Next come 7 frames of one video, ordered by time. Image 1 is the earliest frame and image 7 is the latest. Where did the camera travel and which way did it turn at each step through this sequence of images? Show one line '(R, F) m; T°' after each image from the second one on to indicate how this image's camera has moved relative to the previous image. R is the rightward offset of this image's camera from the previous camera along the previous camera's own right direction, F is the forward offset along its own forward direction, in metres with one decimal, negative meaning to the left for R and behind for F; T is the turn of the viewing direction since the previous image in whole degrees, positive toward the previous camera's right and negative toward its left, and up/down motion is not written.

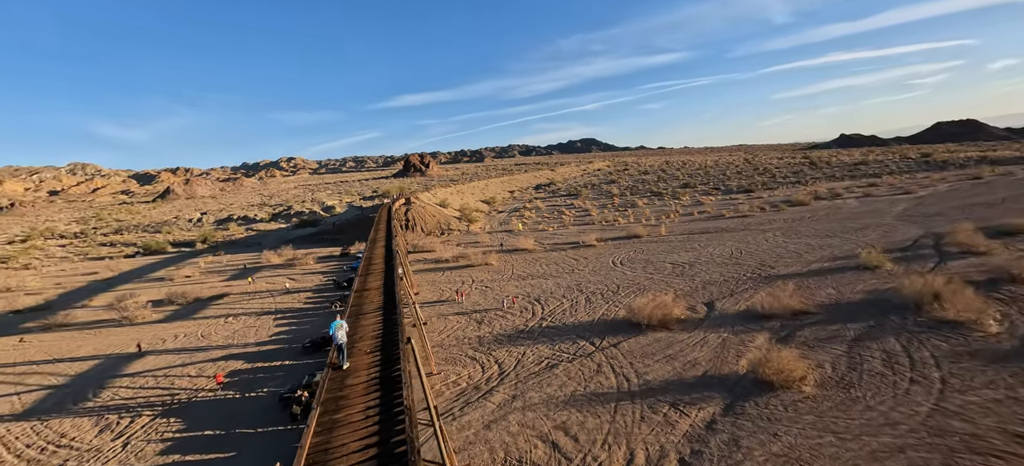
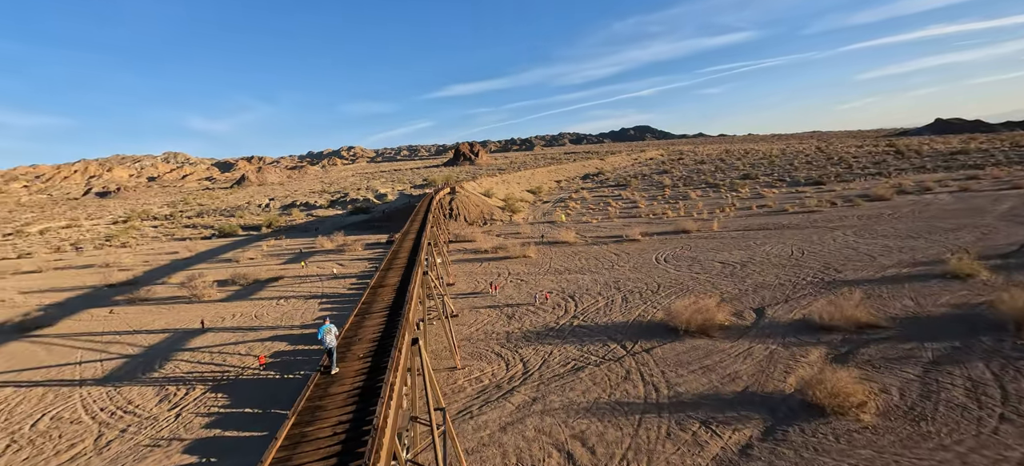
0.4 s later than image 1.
(+0.9, +0.6) m; -7°
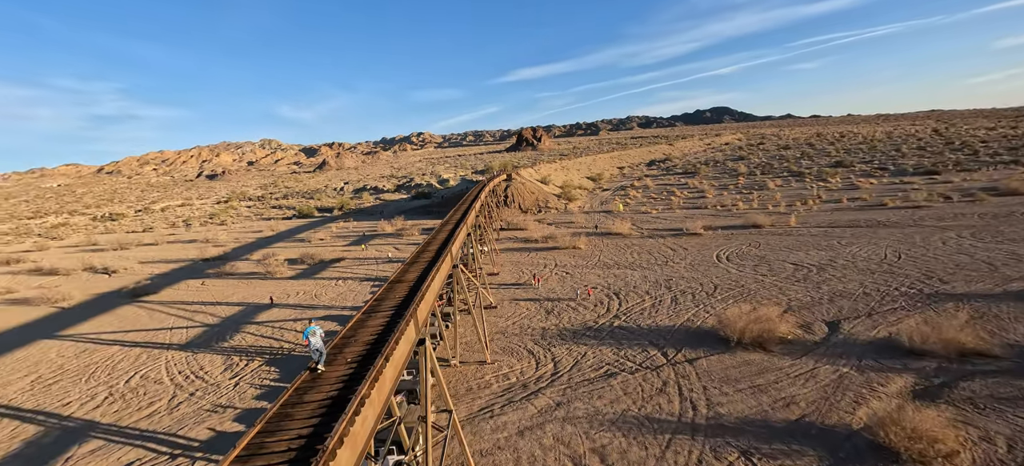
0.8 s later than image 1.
(+1.1, +0.8) m; -9°
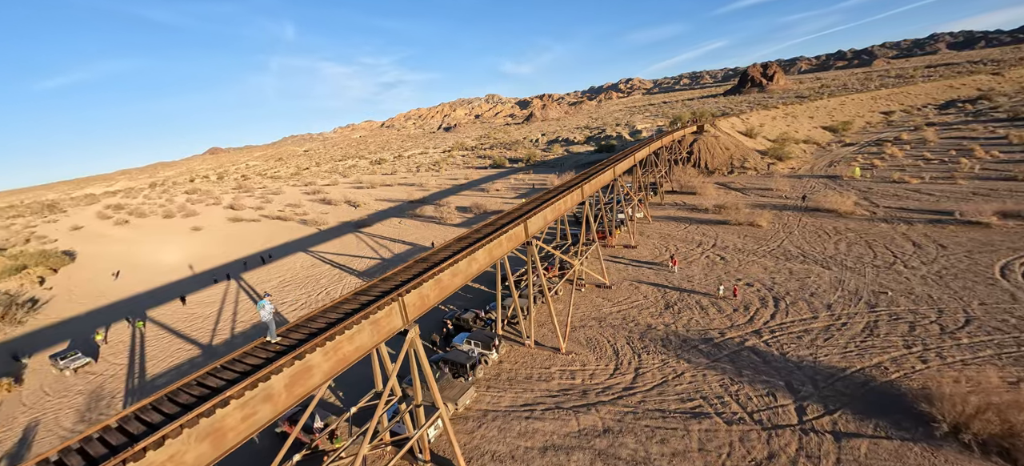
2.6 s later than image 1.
(+3.7, +3.2) m; -28°
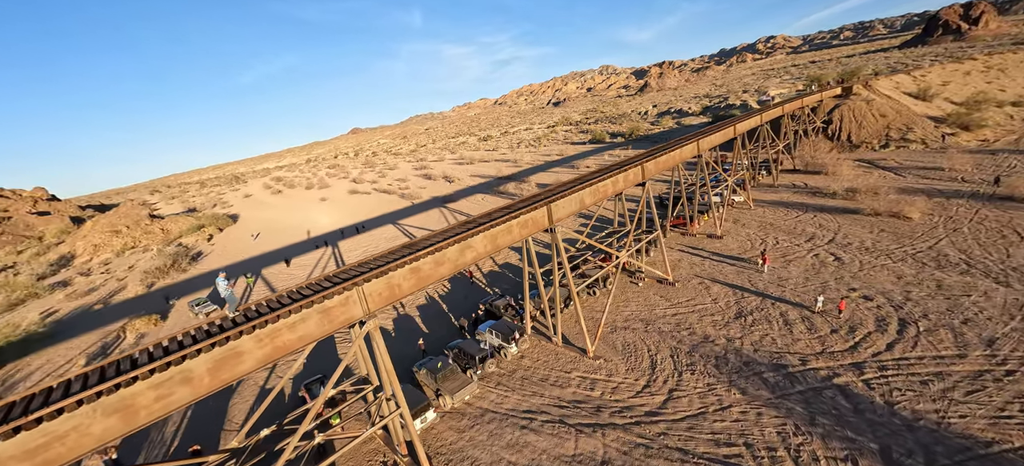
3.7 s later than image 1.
(+2.6, +1.9) m; -15°
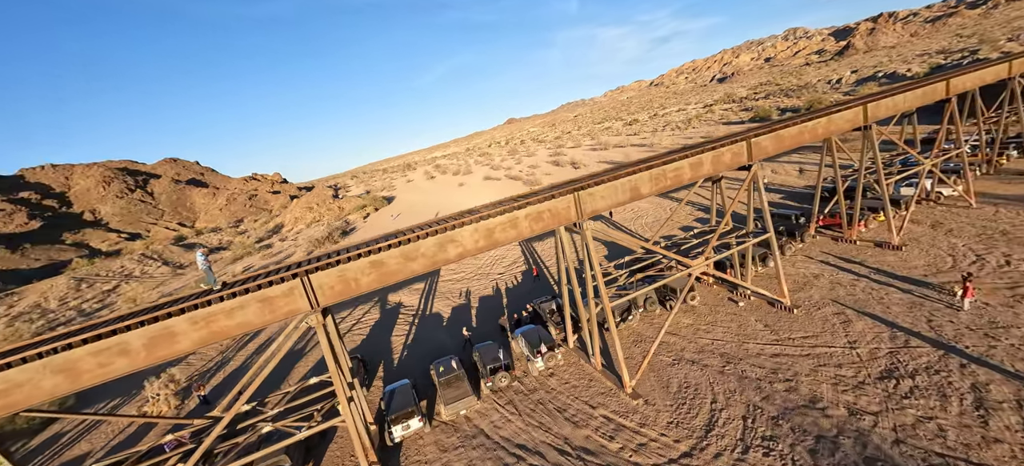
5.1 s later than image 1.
(+3.0, +2.7) m; -21°
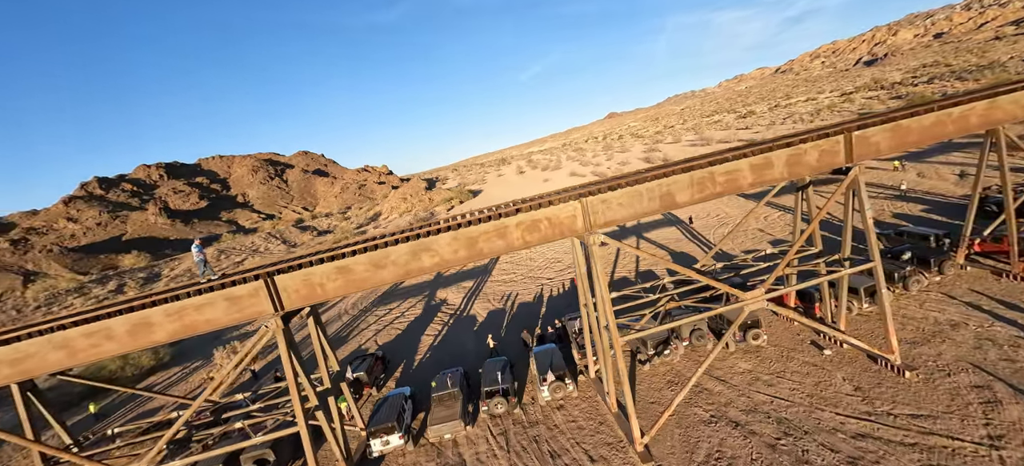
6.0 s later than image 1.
(+2.0, +1.5) m; -13°
